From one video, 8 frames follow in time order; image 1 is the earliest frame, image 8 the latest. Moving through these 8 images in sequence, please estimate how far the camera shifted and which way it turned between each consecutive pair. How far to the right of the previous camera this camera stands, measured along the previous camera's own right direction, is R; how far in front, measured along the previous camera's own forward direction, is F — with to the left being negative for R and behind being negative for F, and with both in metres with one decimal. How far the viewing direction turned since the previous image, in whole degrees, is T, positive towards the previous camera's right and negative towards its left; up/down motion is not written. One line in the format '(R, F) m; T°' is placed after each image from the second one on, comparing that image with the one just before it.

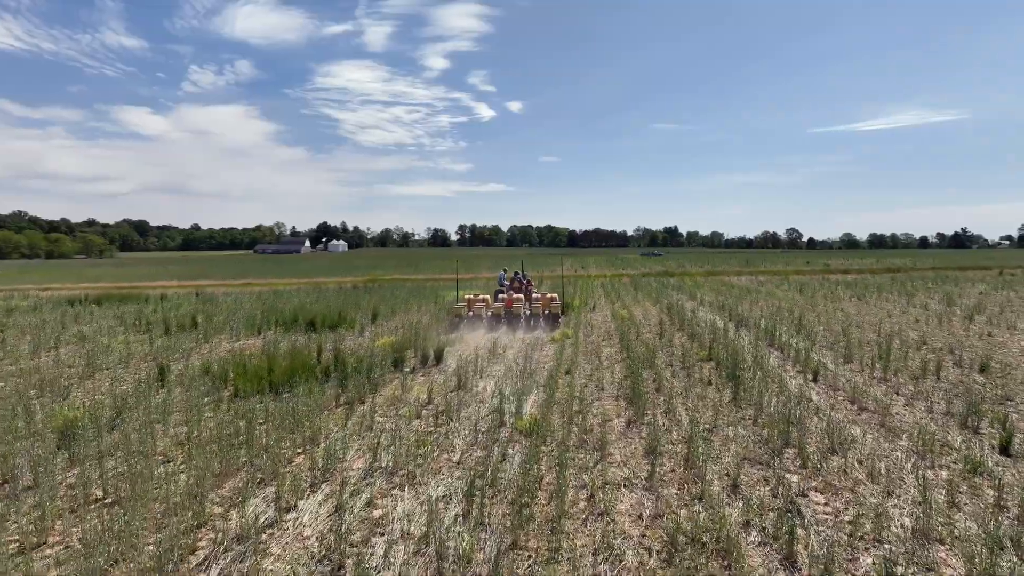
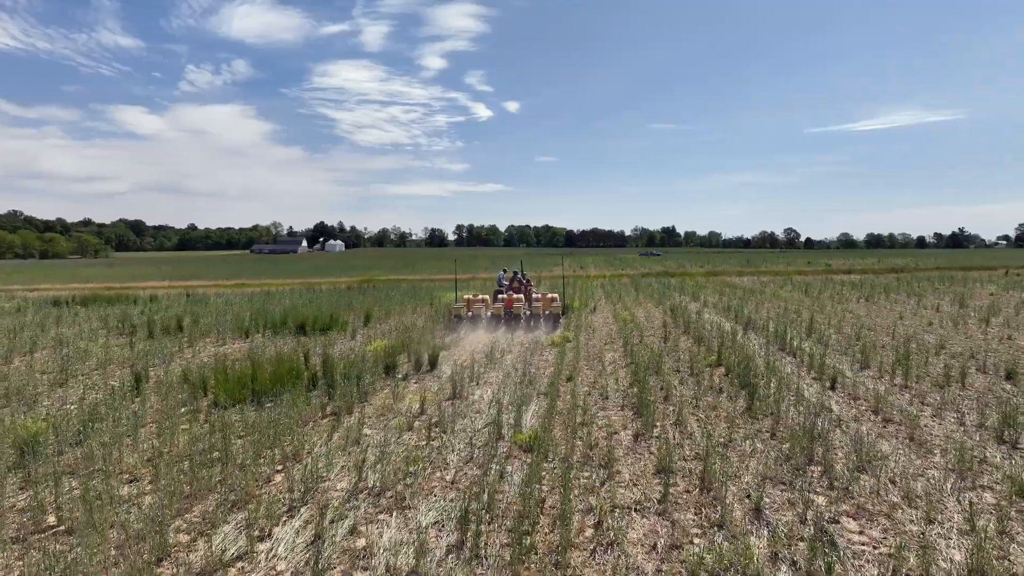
(0.0, +0.5) m; 0°
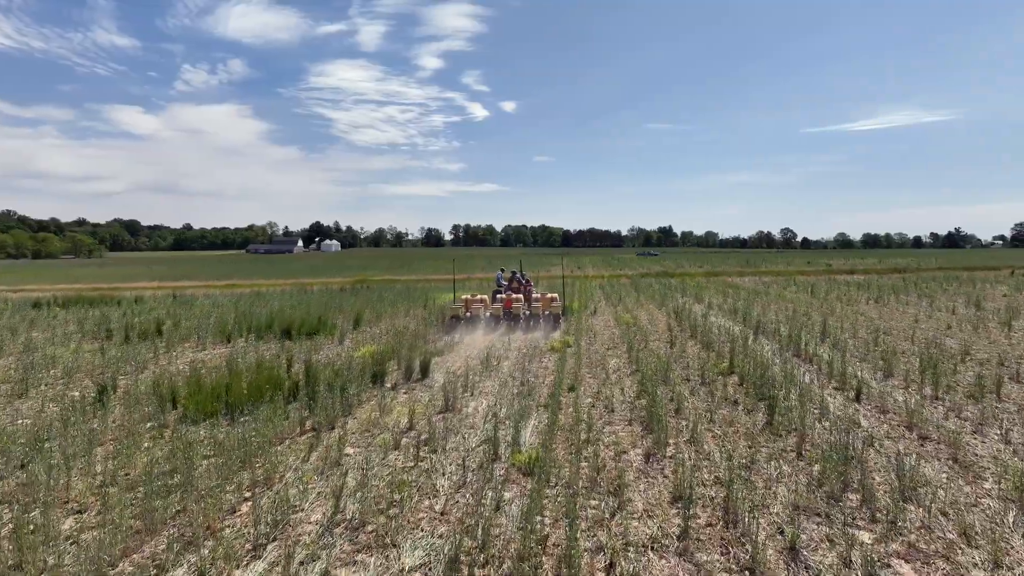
(0.0, +0.7) m; 0°
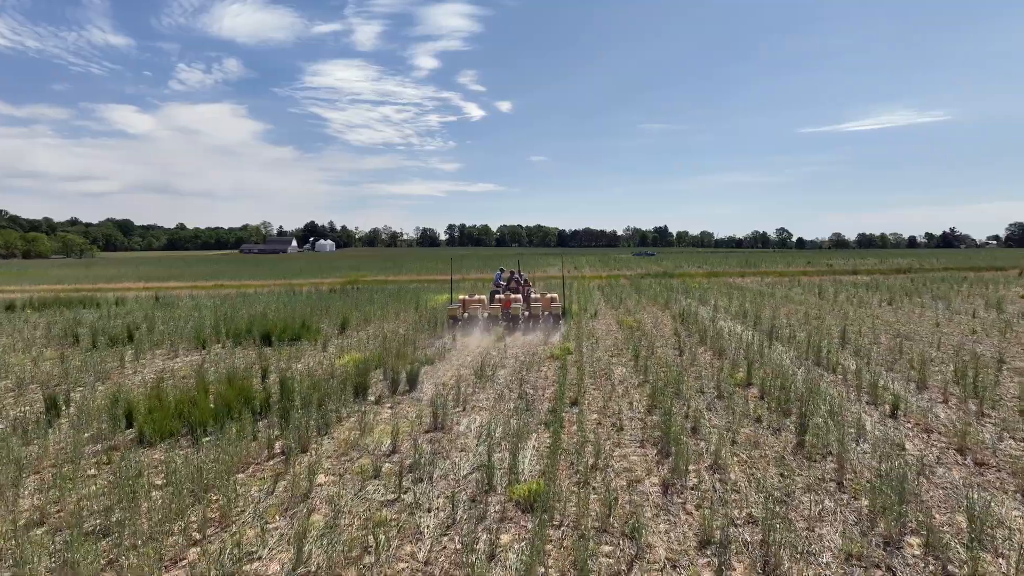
(0.0, +0.8) m; 0°
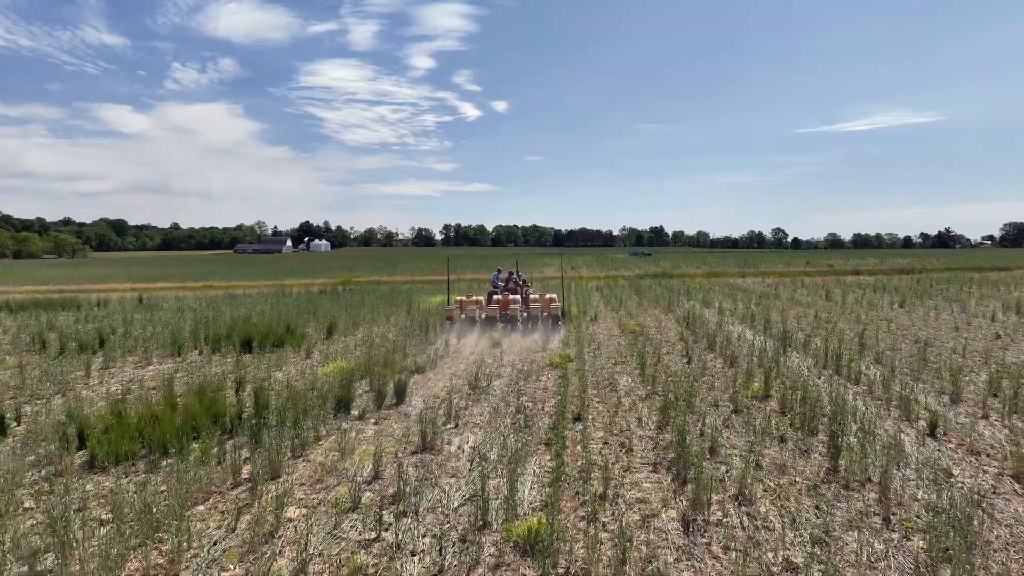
(0.0, +0.7) m; 0°
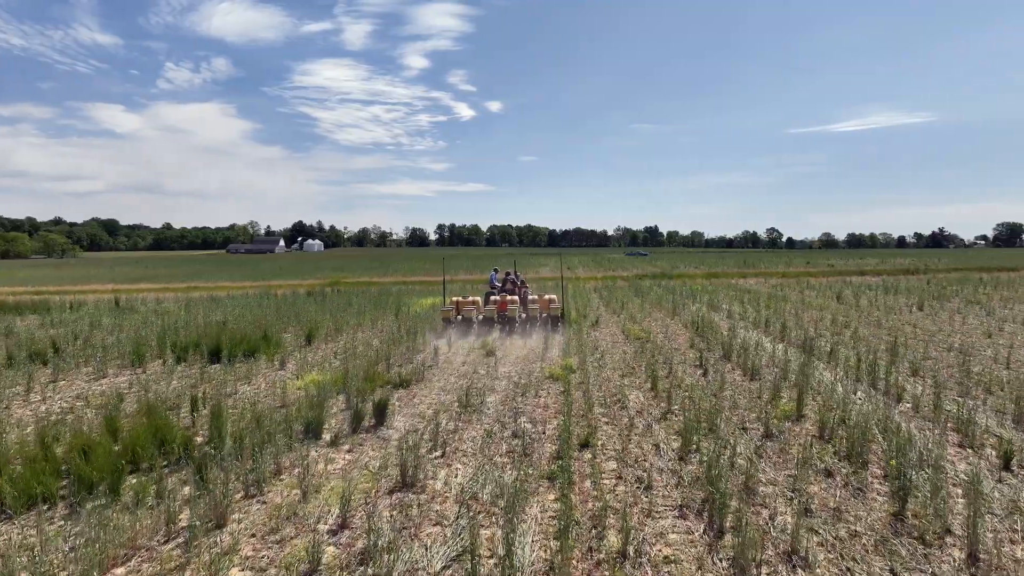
(0.0, +1.0) m; 0°
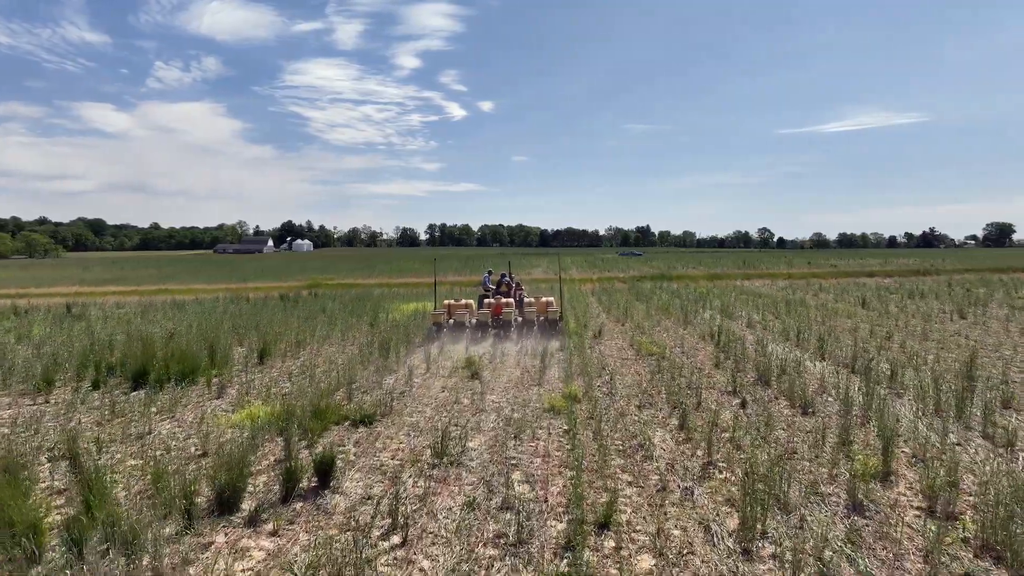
(0.0, +1.7) m; +1°
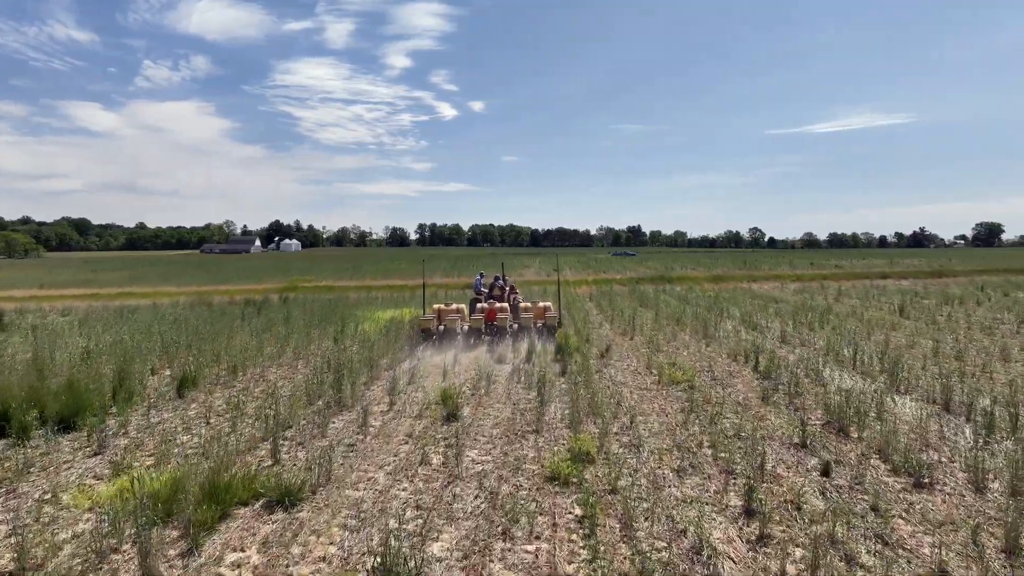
(0.0, +2.0) m; +1°
